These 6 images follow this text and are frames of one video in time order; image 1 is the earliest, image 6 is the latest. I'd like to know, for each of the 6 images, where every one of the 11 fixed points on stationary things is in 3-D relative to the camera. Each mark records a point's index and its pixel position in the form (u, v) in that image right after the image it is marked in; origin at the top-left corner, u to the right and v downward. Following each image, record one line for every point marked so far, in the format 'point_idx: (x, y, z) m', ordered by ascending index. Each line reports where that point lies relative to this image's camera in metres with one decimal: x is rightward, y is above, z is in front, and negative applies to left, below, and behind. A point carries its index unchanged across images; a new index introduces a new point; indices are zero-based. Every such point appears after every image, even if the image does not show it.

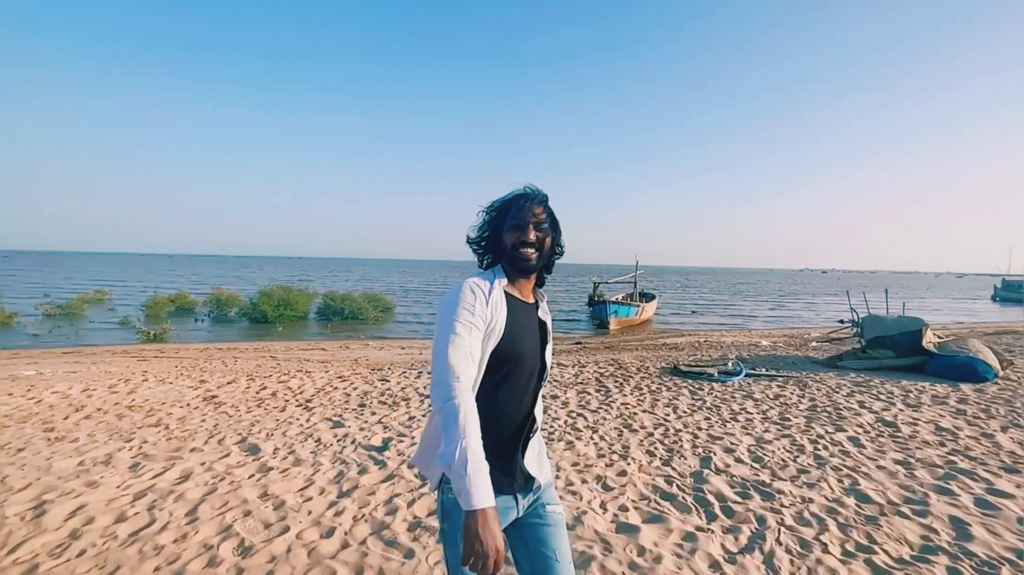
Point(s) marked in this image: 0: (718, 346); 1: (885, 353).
0: (+7.0, -2.0, +15.0) m
1: (+8.2, -1.5, +9.8) m
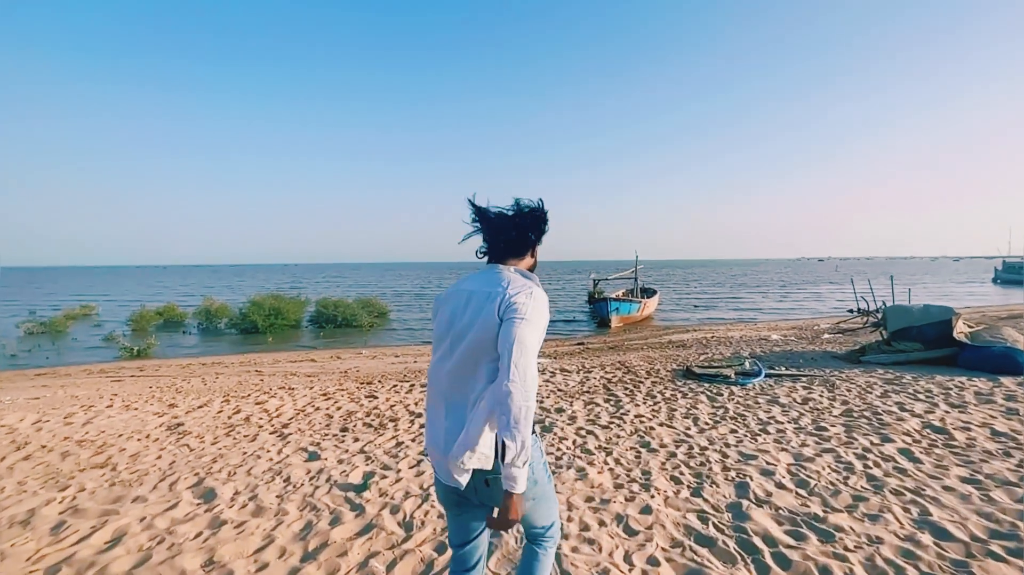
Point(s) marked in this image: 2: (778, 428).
0: (+6.9, -1.8, +14.3) m
1: (+8.2, -1.2, +9.2) m
2: (+3.3, -1.8, +5.5) m
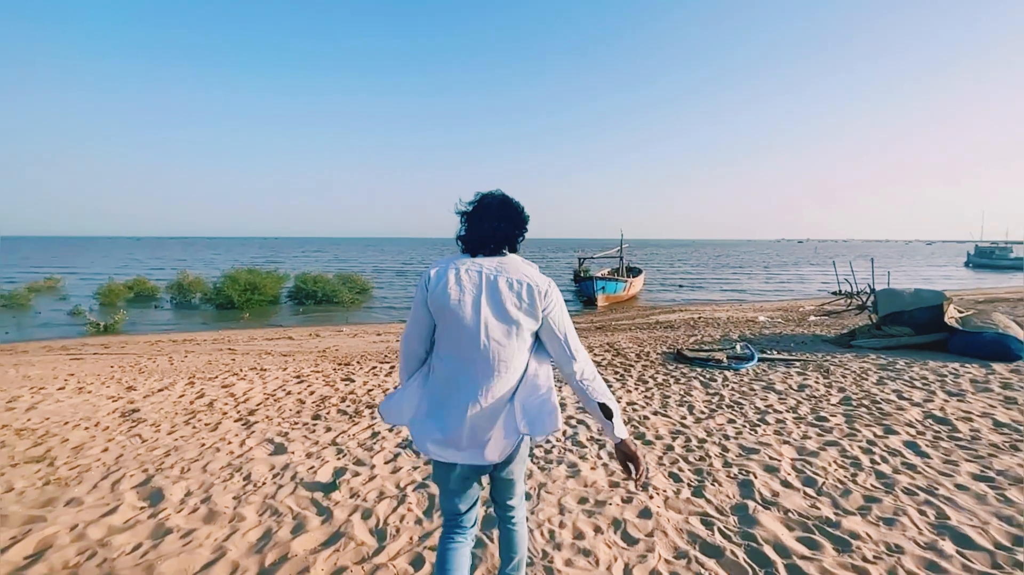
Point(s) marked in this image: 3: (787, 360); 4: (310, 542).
0: (+6.5, -1.2, +14.1) m
1: (+7.9, -0.9, +9.0) m
2: (+3.1, -1.6, +5.3) m
3: (+4.9, -1.3, +8.0) m
4: (-1.4, -1.7, +3.0) m
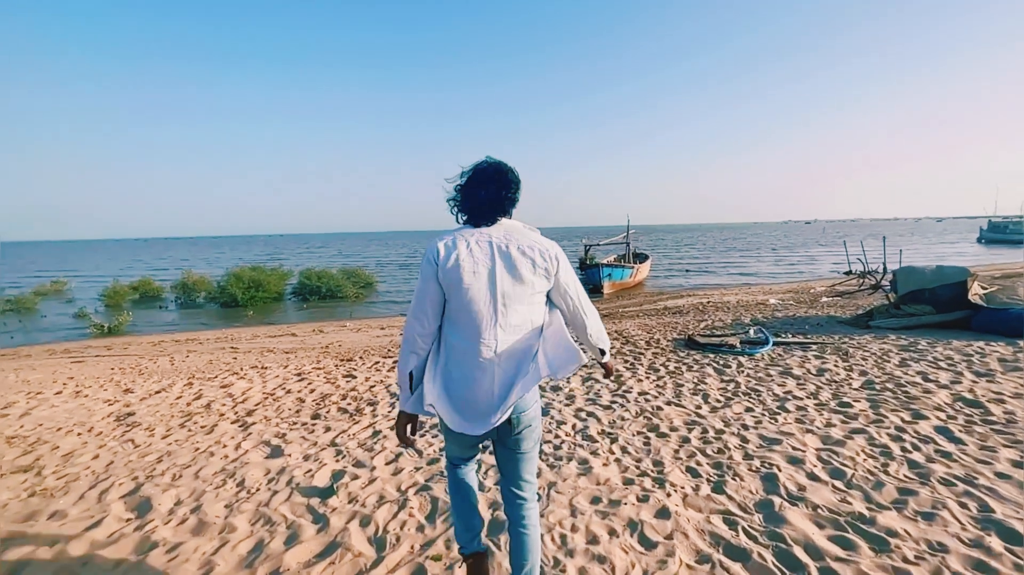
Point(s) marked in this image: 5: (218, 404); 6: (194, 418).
0: (+6.6, -0.6, +13.8) m
1: (+8.0, -0.4, +8.7) m
2: (+3.2, -1.3, +5.0) m
3: (+5.0, -1.0, +7.7) m
4: (-1.3, -1.7, +2.8) m
5: (-3.9, -1.5, +5.9) m
6: (-3.8, -1.6, +5.4) m
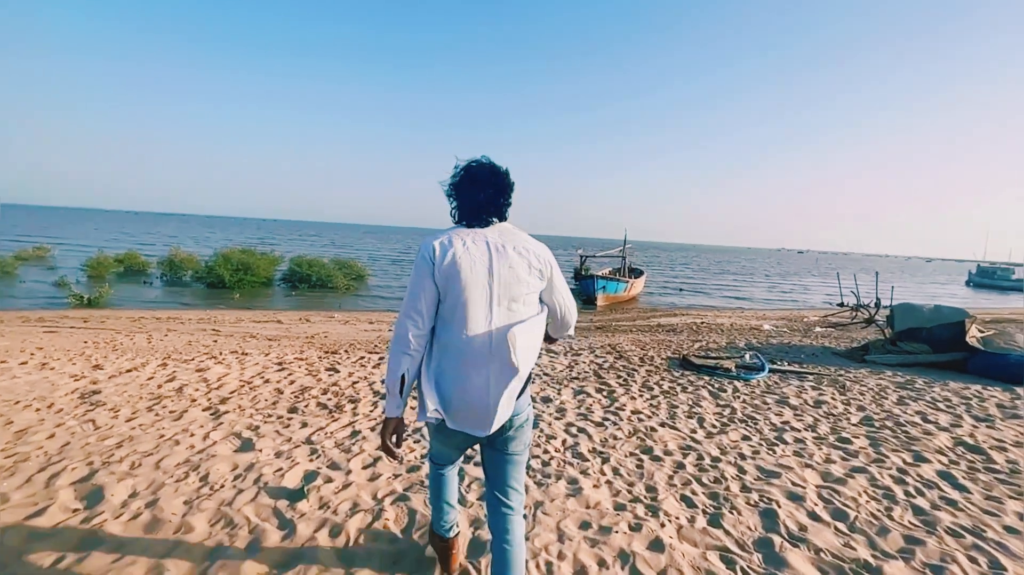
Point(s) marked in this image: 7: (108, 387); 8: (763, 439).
0: (+6.4, -1.3, +13.7) m
1: (+7.9, -1.2, +8.6) m
2: (+3.1, -1.6, +4.8) m
3: (+4.9, -1.4, +7.5) m
4: (-1.4, -1.6, +2.6) m
5: (-4.1, -1.3, +5.6) m
6: (-4.0, -1.3, +5.1) m
7: (-5.0, -1.2, +5.5) m
8: (+2.7, -1.6, +4.8) m
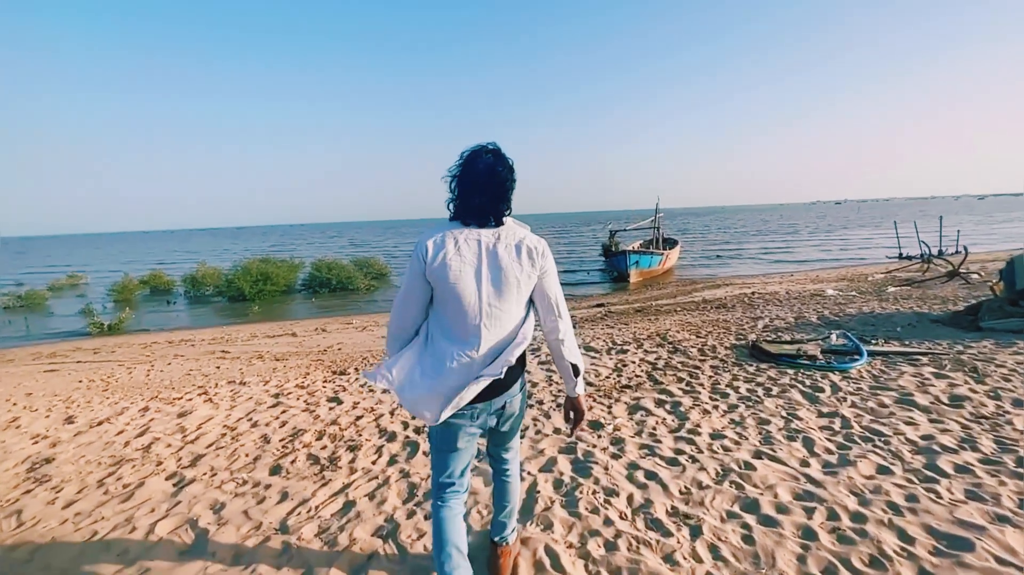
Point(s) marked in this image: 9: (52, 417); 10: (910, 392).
0: (+7.2, -0.4, +12.1) m
1: (+8.4, -0.3, +6.9) m
2: (+3.4, -1.4, +3.5) m
3: (+5.3, -0.9, +6.0) m
4: (-1.2, -1.8, +1.5) m
5: (-3.6, -1.6, +4.7) m
6: (-3.6, -1.7, +4.1) m
7: (-4.6, -1.7, +4.6) m
8: (+3.0, -1.4, +3.4) m
9: (-6.0, -1.7, +5.8) m
10: (+4.3, -1.1, +4.9) m
